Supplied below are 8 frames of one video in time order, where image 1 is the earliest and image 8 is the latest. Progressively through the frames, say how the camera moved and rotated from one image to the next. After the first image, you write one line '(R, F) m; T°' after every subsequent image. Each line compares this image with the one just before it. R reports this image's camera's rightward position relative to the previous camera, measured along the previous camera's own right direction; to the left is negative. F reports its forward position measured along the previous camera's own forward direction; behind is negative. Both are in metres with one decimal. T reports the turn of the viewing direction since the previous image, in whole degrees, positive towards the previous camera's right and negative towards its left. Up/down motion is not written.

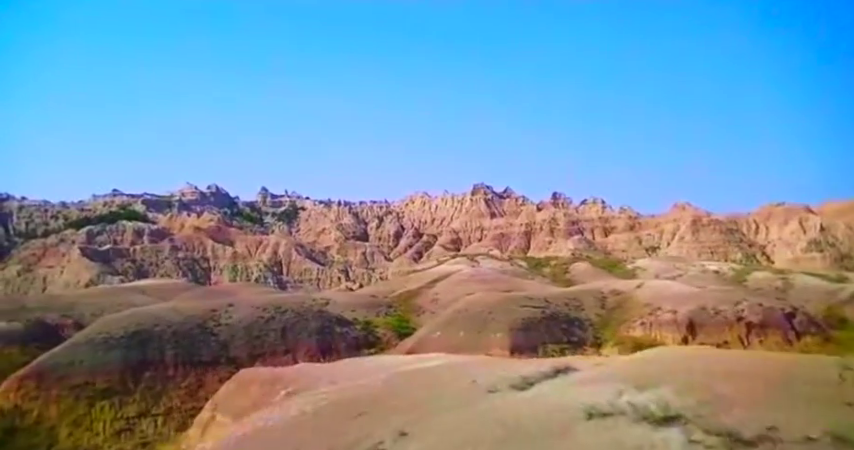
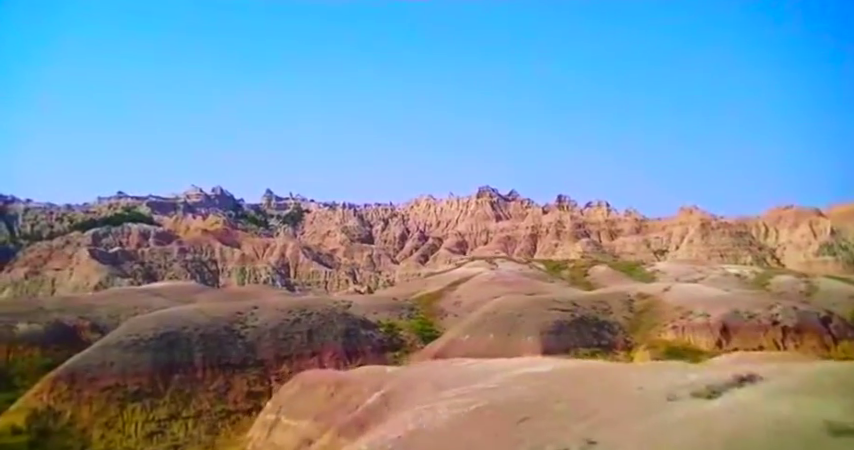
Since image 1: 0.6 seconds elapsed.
(-0.7, +0.1) m; 0°
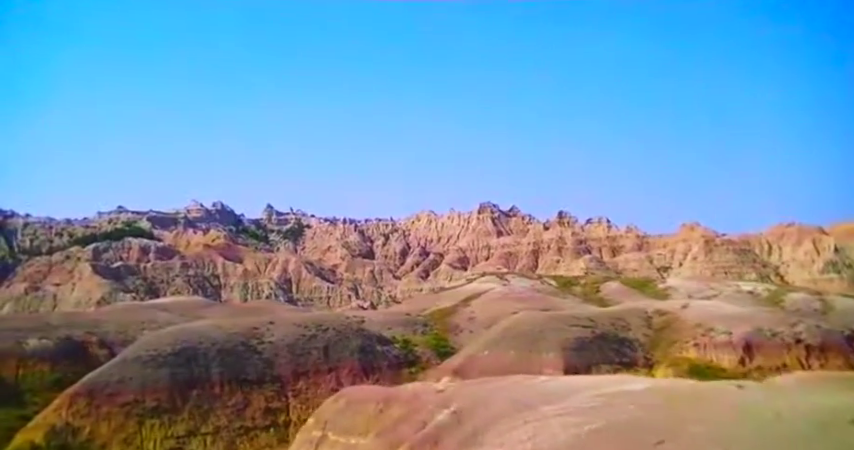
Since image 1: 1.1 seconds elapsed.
(-0.5, +0.1) m; 0°
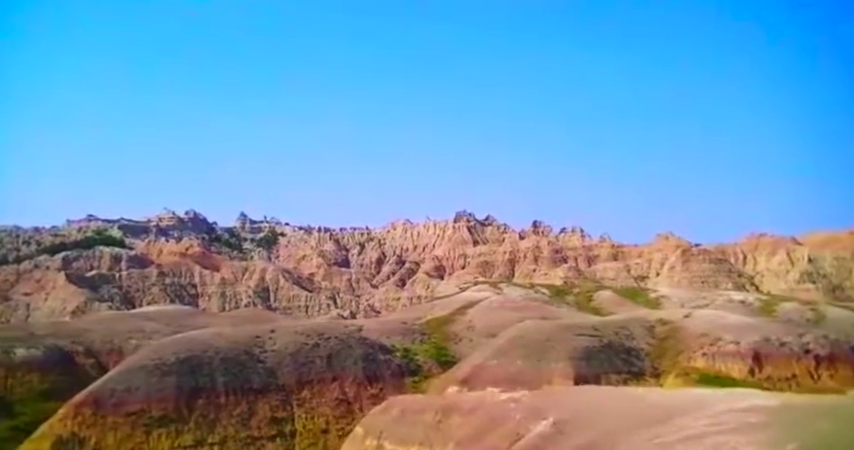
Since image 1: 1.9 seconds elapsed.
(-0.9, 0.0) m; +1°
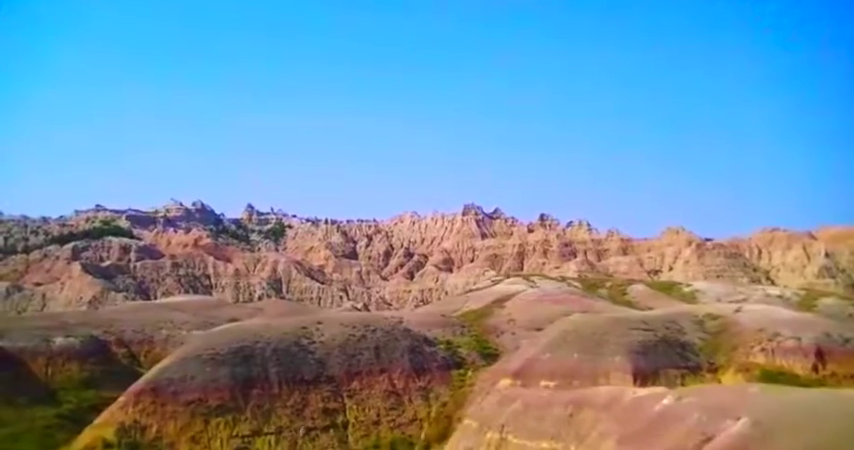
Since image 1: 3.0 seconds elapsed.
(-1.3, +0.1) m; 0°
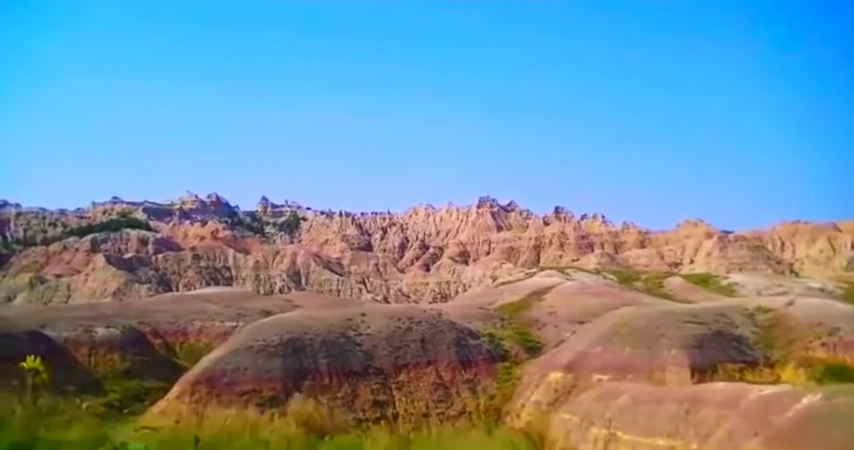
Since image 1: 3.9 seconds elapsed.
(-1.0, +0.2) m; -1°
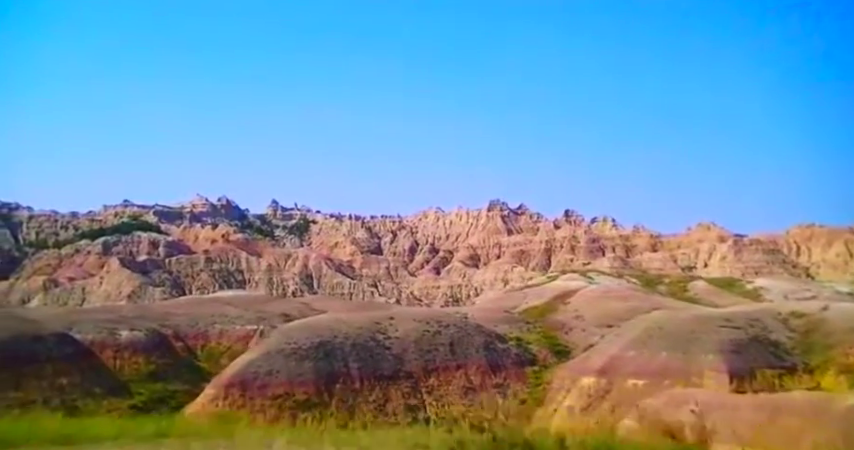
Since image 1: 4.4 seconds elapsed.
(-0.6, +0.3) m; -1°
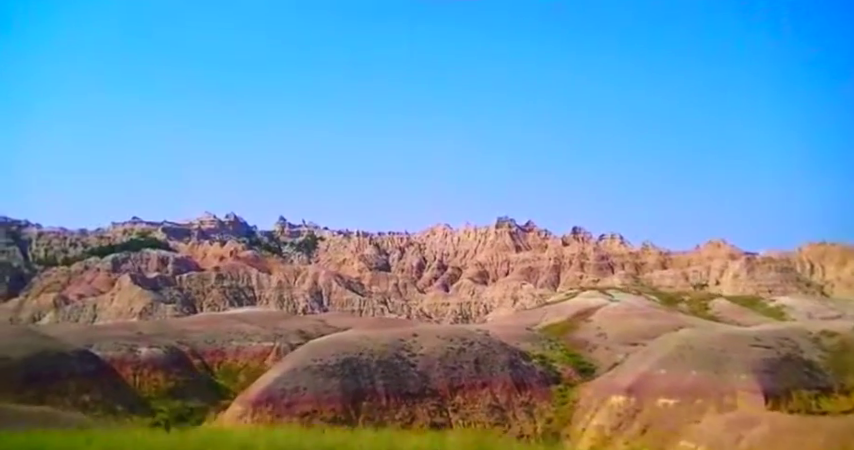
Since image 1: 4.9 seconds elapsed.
(-0.5, +0.3) m; 0°
